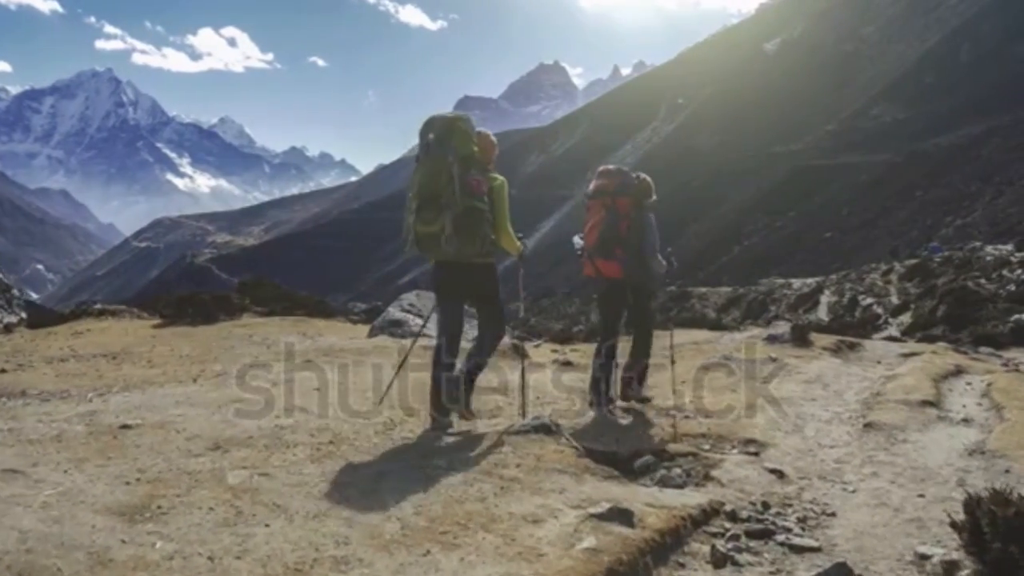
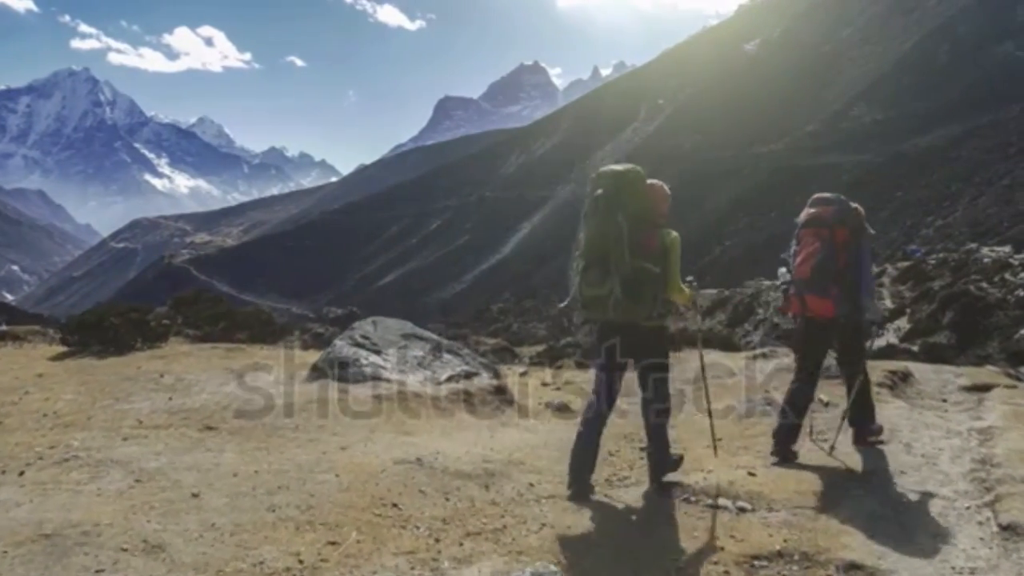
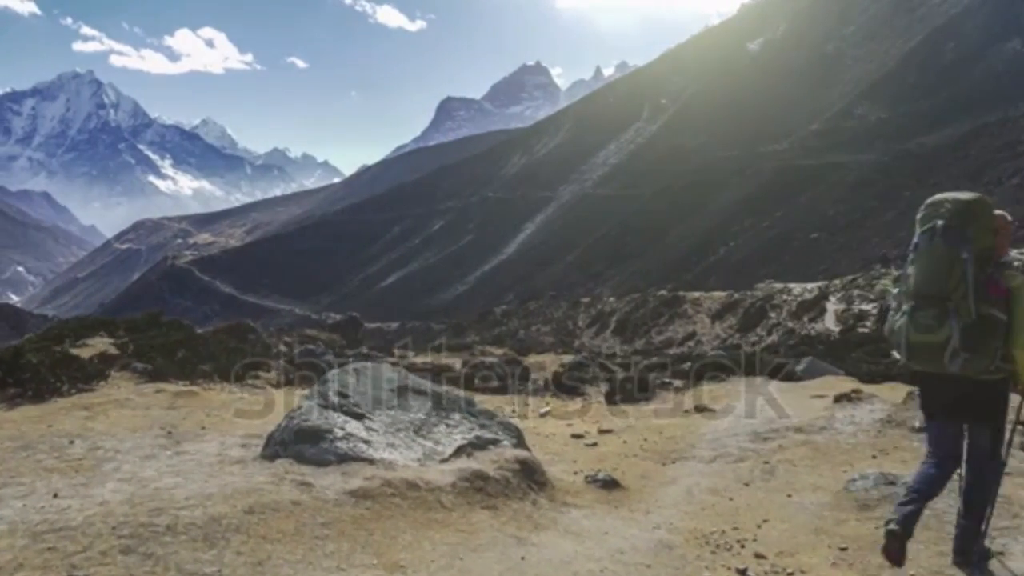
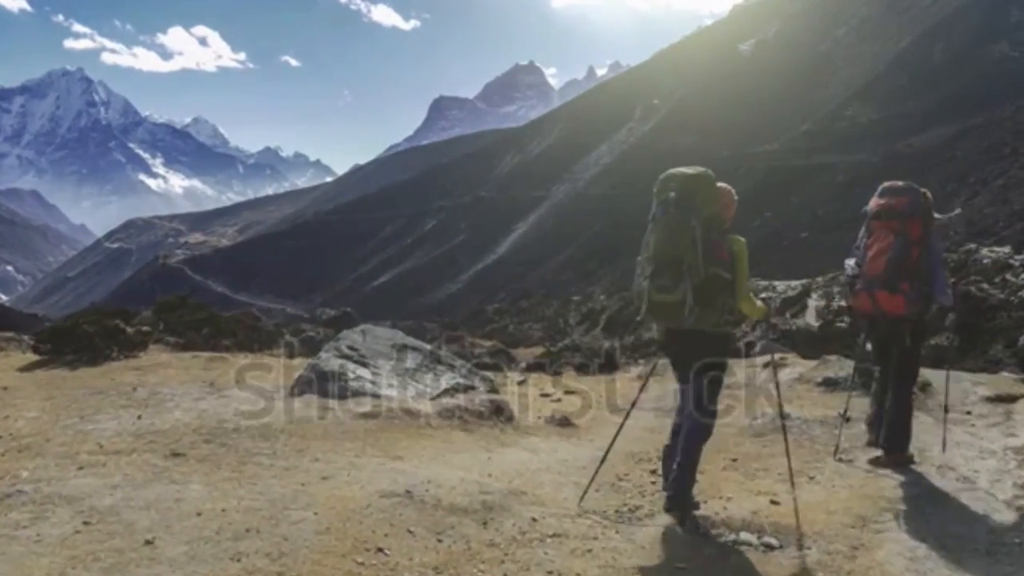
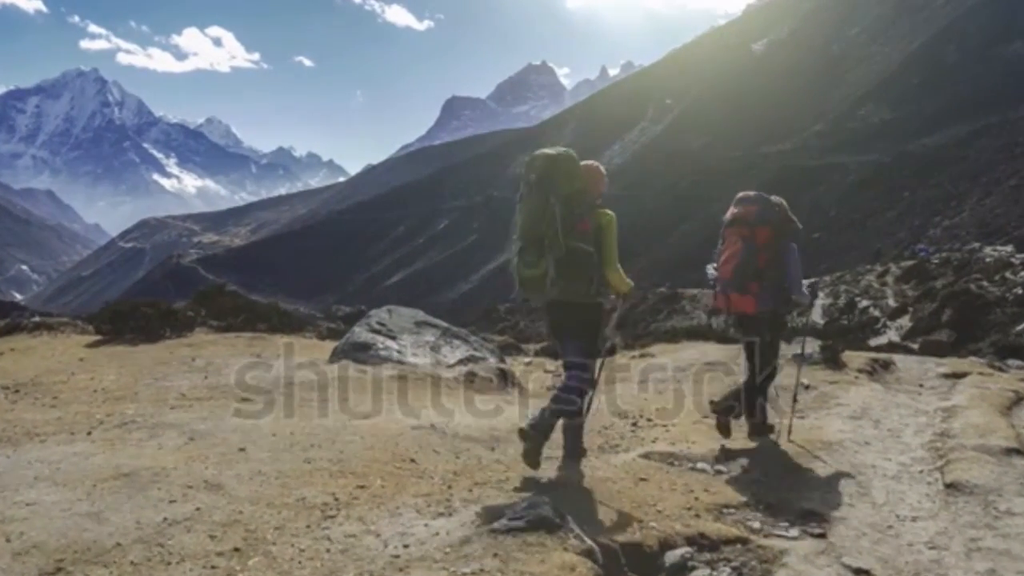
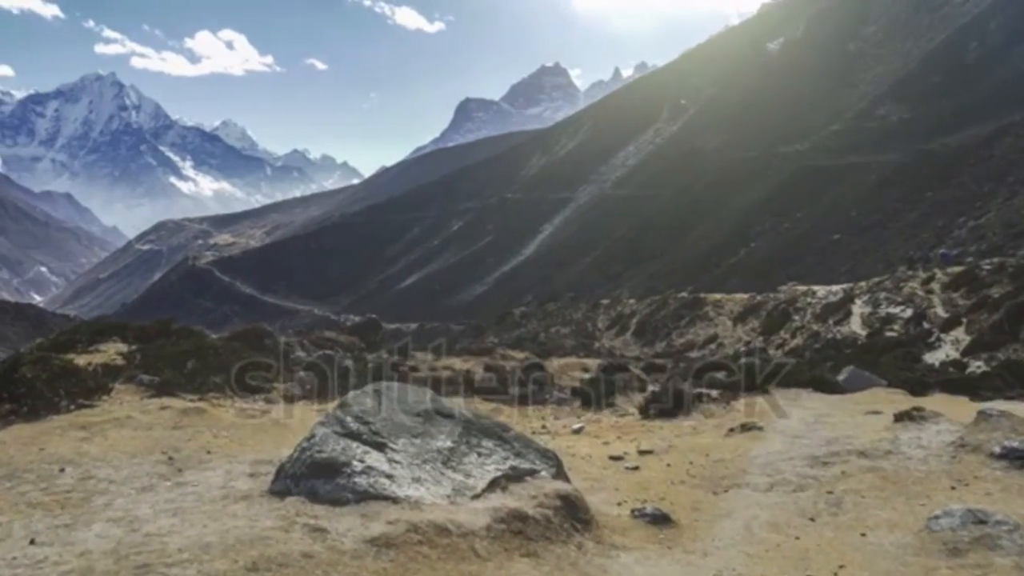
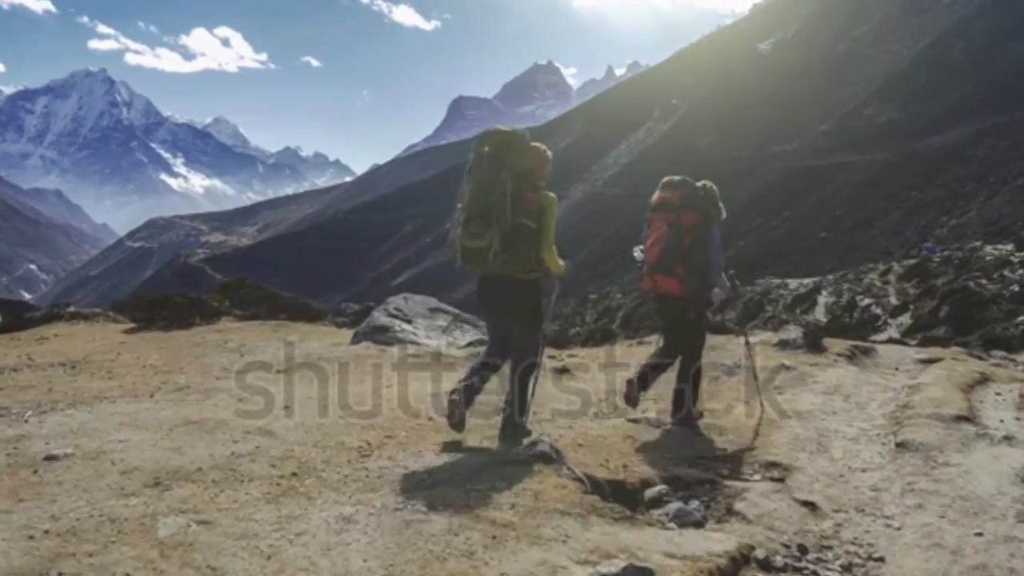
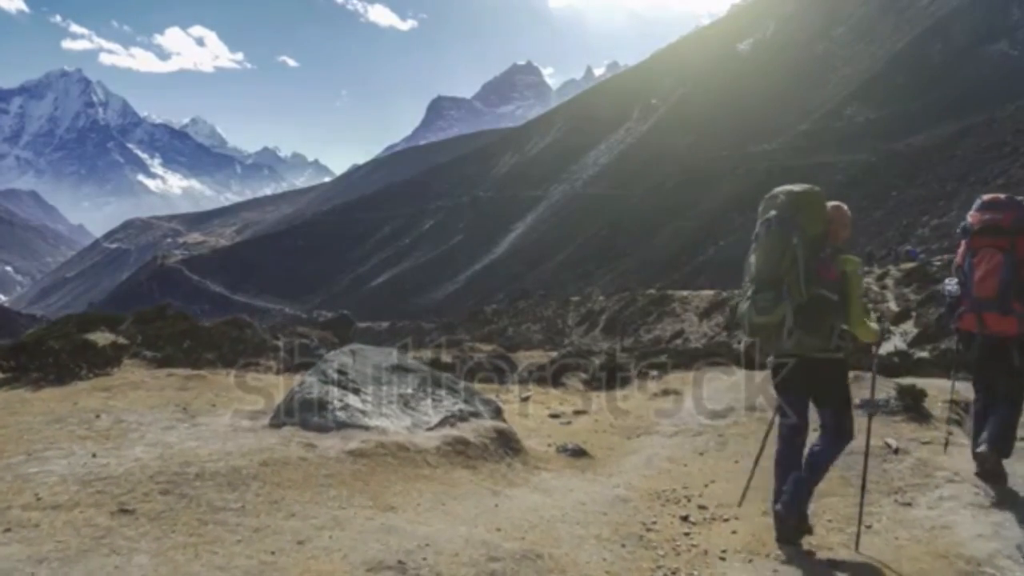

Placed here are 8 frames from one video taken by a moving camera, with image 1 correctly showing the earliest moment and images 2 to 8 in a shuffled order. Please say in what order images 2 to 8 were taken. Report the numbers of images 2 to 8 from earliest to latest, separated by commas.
7, 5, 2, 4, 8, 3, 6
